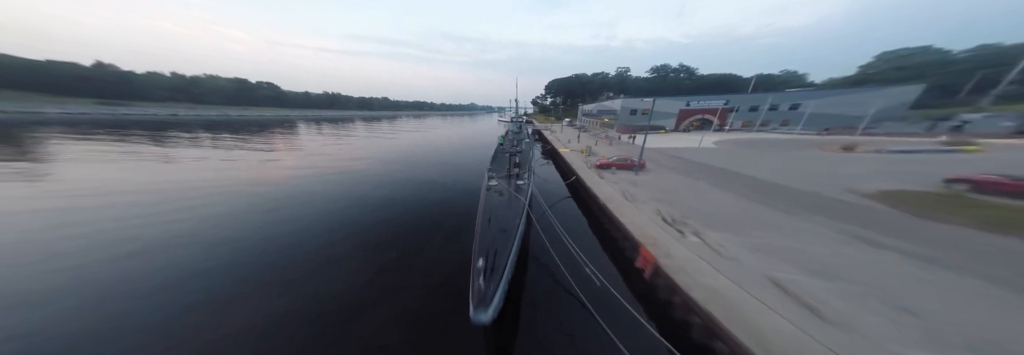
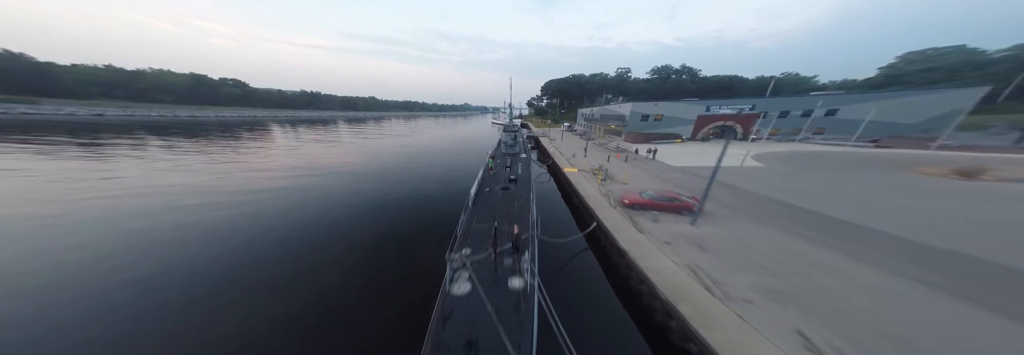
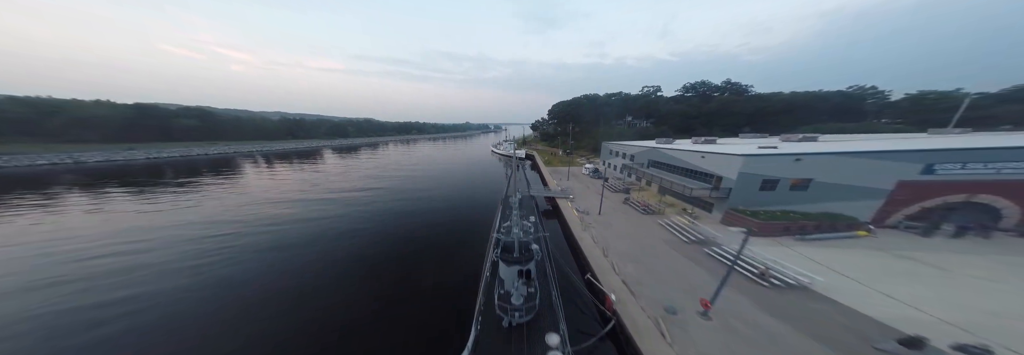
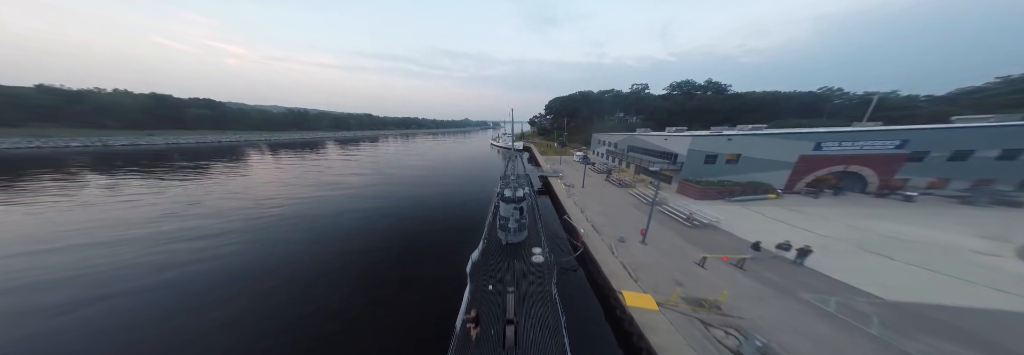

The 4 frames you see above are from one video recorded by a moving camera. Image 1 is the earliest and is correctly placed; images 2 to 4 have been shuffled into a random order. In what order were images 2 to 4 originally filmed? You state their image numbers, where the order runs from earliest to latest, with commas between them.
2, 4, 3
